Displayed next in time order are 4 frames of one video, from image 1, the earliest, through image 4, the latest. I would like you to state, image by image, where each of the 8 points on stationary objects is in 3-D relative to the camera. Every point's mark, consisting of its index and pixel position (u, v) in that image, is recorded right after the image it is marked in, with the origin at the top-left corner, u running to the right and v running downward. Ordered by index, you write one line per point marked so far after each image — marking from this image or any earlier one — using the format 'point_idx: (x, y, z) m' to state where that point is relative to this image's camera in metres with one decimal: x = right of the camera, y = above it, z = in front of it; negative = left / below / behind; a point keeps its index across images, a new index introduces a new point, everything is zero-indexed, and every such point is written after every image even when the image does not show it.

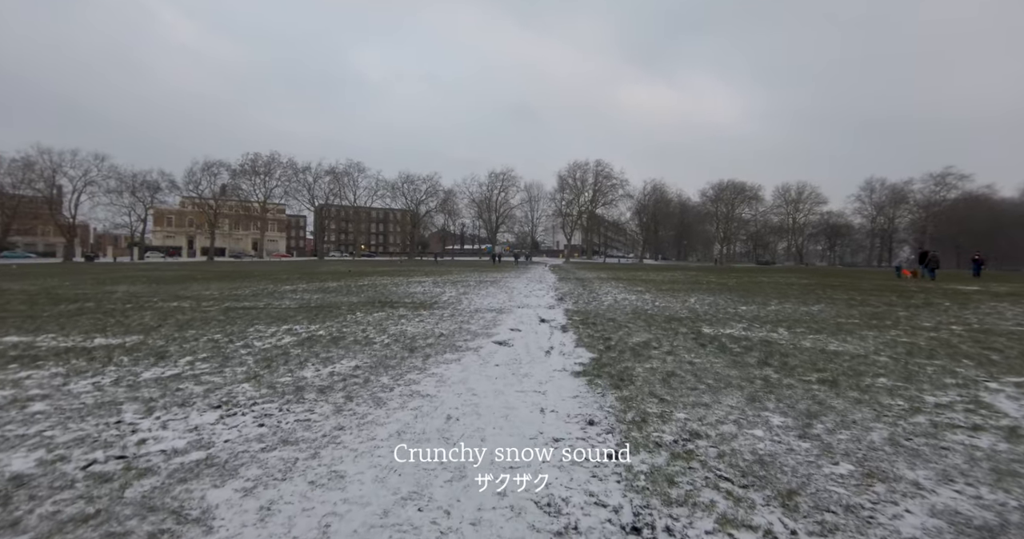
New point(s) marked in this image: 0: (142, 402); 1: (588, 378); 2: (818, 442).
0: (-3.7, -1.3, +4.4) m
1: (+1.0, -1.4, +5.8) m
2: (+2.4, -1.4, +3.5) m
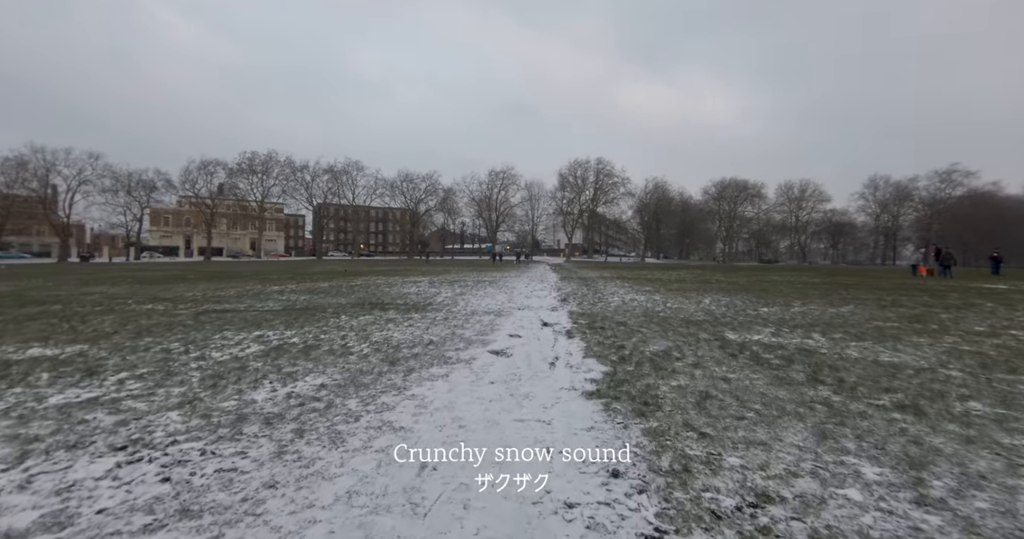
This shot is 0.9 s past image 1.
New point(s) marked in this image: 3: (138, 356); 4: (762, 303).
0: (-3.8, -1.3, +3.3) m
1: (+1.0, -1.4, +4.7) m
2: (+2.4, -1.4, +2.4) m
3: (-5.5, -1.3, +6.5) m
4: (+7.3, -1.0, +12.8) m
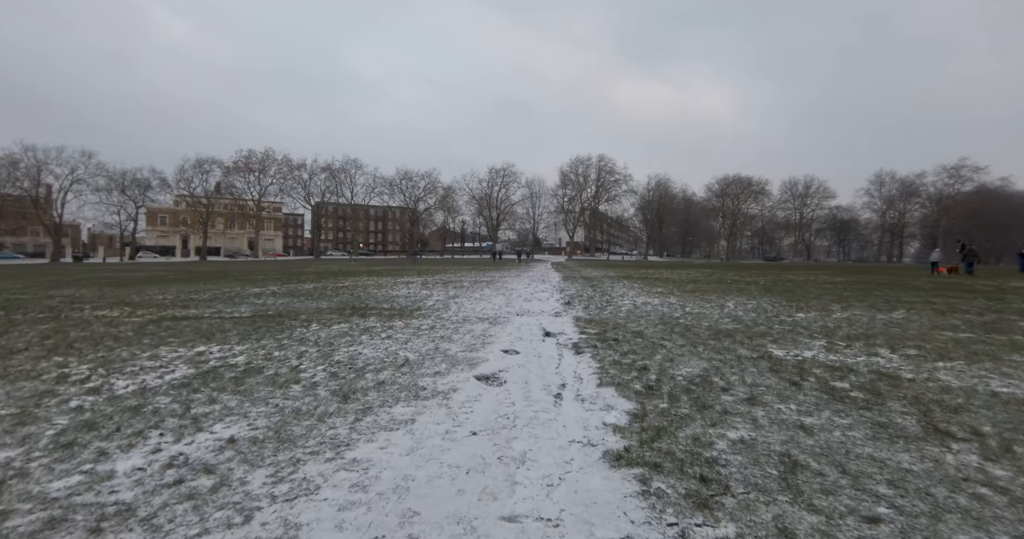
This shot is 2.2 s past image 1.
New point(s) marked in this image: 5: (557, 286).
0: (-3.9, -1.4, +1.8) m
1: (+0.9, -1.4, +3.1) m
2: (+2.3, -1.4, +0.8) m
3: (-5.6, -1.3, +5.0) m
4: (+7.3, -1.0, +11.2) m
5: (+2.0, -0.7, +19.5) m
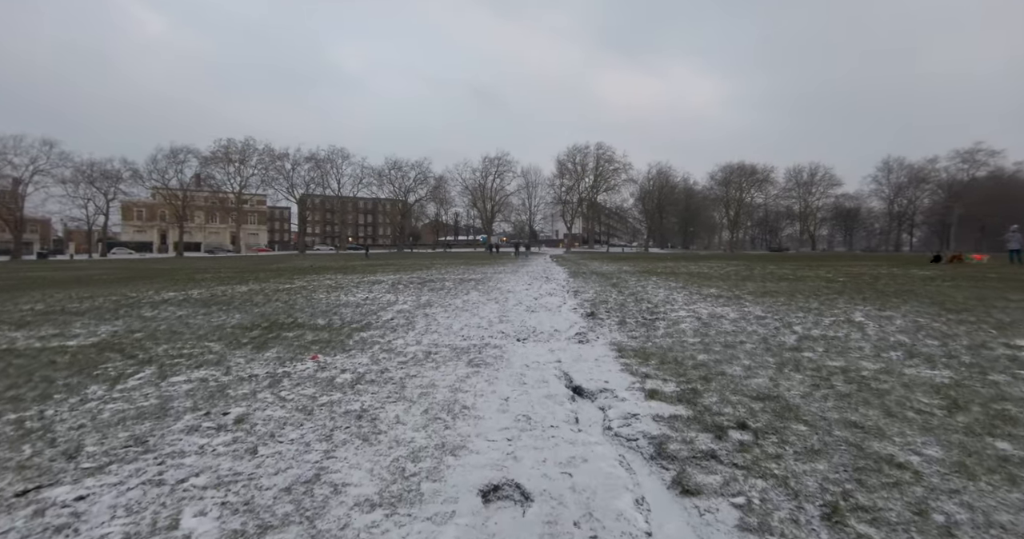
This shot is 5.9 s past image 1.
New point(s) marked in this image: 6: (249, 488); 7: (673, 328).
0: (-3.8, -1.5, -2.9) m
1: (+0.9, -1.5, -1.5) m
2: (+2.4, -1.5, -3.8) m
3: (-5.6, -1.4, +0.2) m
4: (+7.2, -0.8, +6.6) m
5: (+1.9, -0.5, +14.9) m
6: (-1.7, -1.4, +2.9) m
7: (+2.8, -1.0, +7.7) m
